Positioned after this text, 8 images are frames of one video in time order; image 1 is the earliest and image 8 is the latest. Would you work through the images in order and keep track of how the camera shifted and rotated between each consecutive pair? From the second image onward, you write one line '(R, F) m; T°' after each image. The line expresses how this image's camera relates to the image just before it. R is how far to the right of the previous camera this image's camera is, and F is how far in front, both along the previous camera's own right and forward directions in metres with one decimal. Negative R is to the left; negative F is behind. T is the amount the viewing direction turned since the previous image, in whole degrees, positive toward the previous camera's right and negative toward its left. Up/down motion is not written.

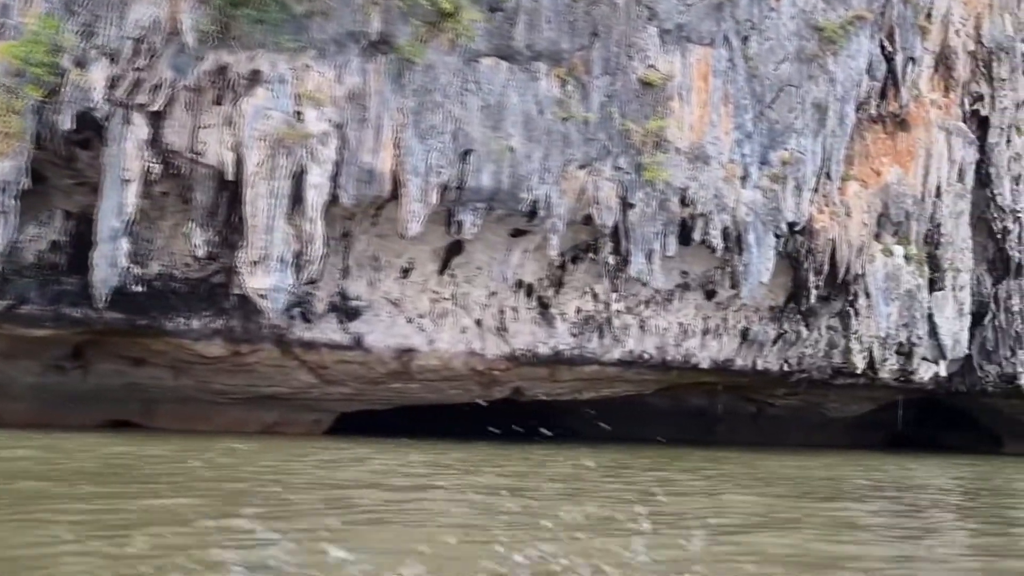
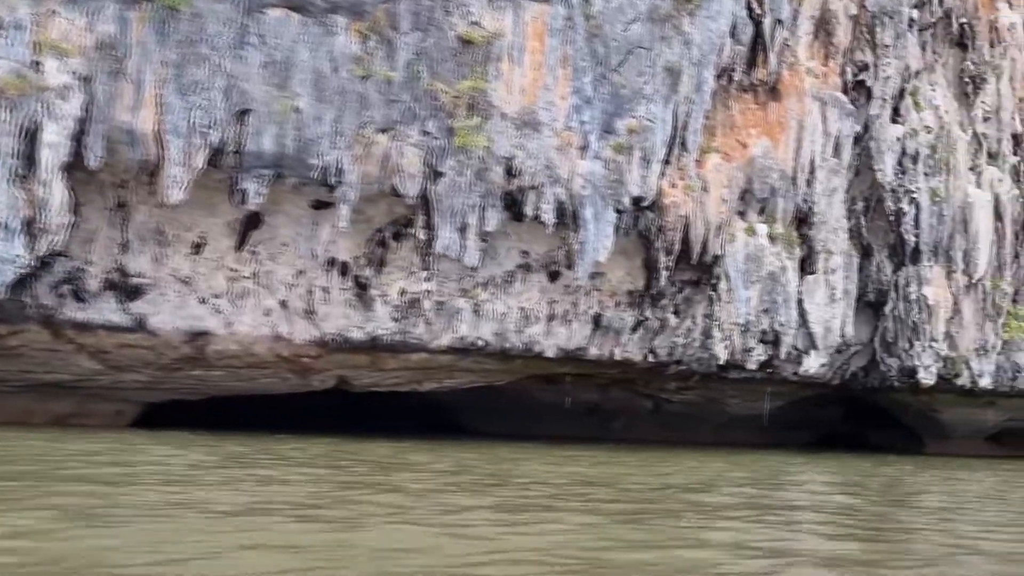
(+1.7, +0.8) m; 0°
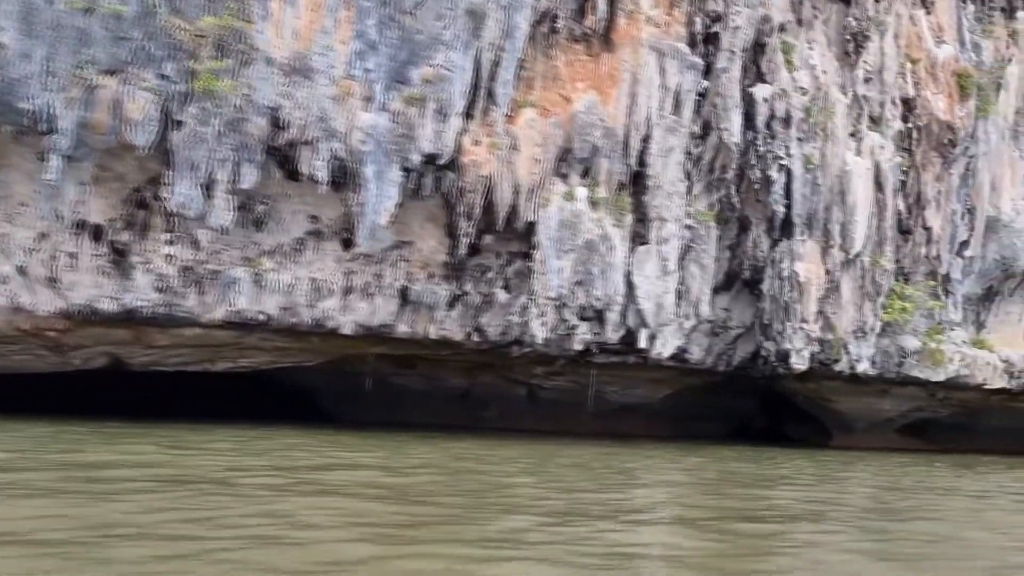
(+1.9, +0.9) m; 0°
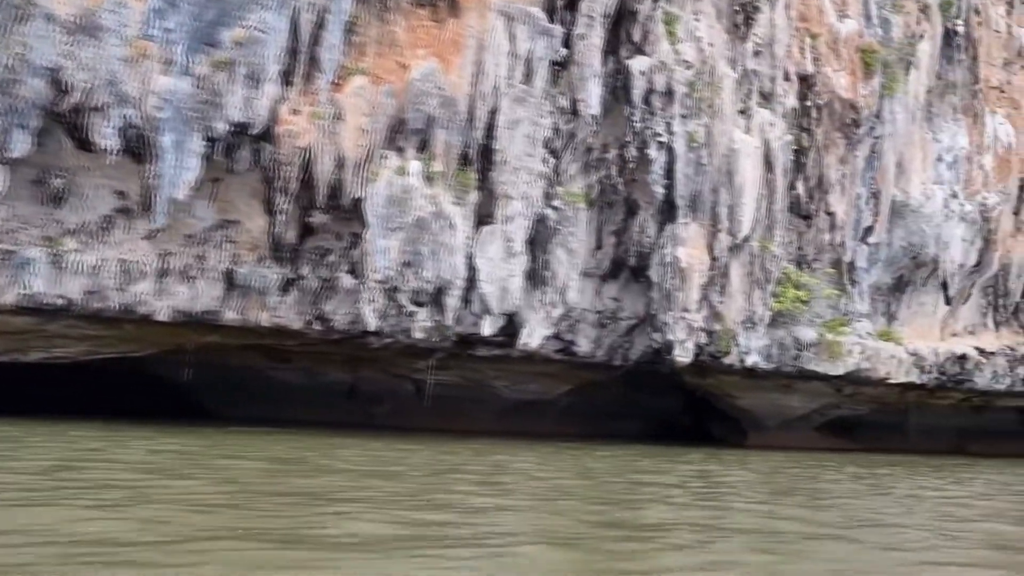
(+1.3, +0.6) m; 0°
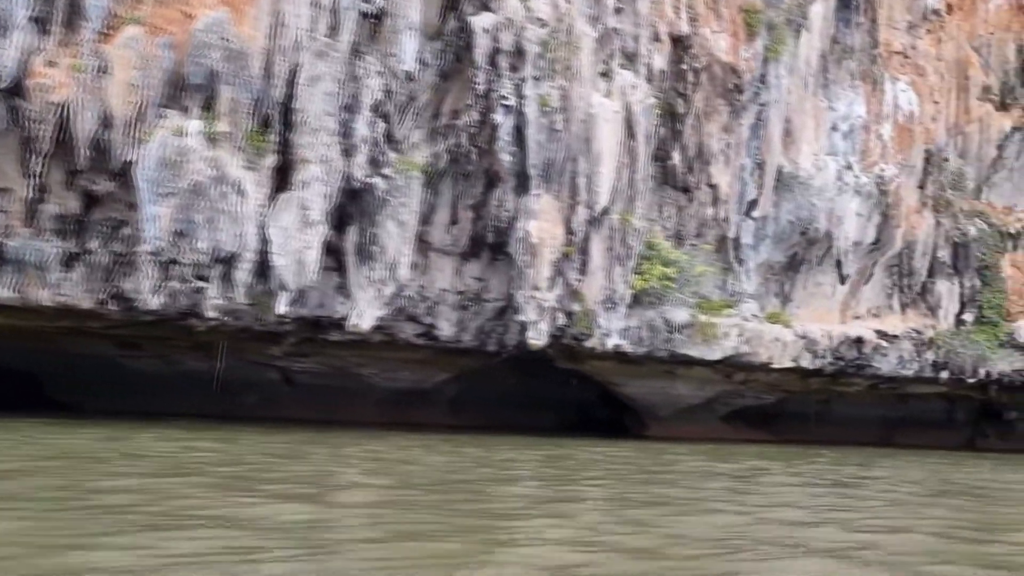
(+1.5, +0.7) m; 0°
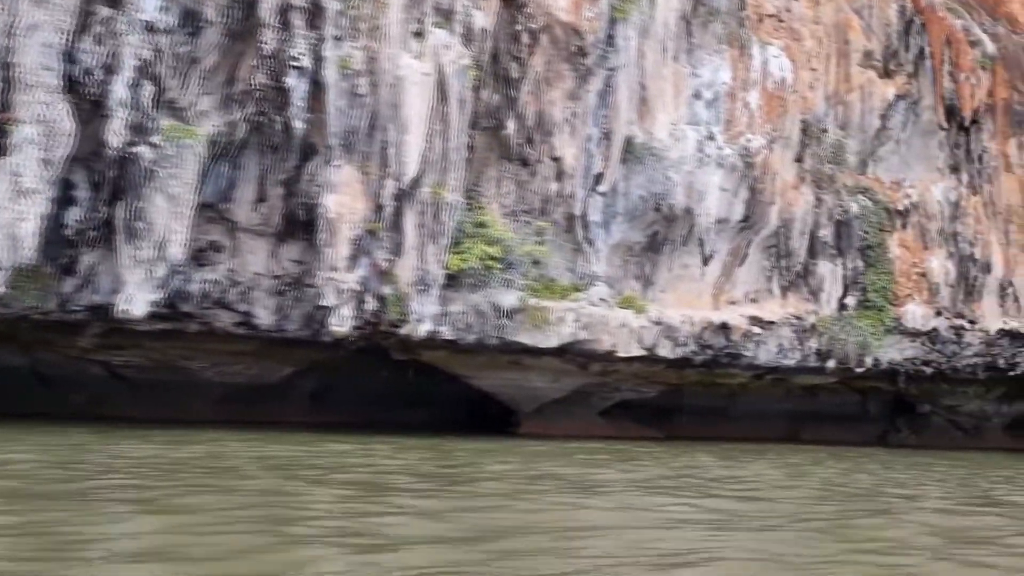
(+1.7, +0.8) m; 0°
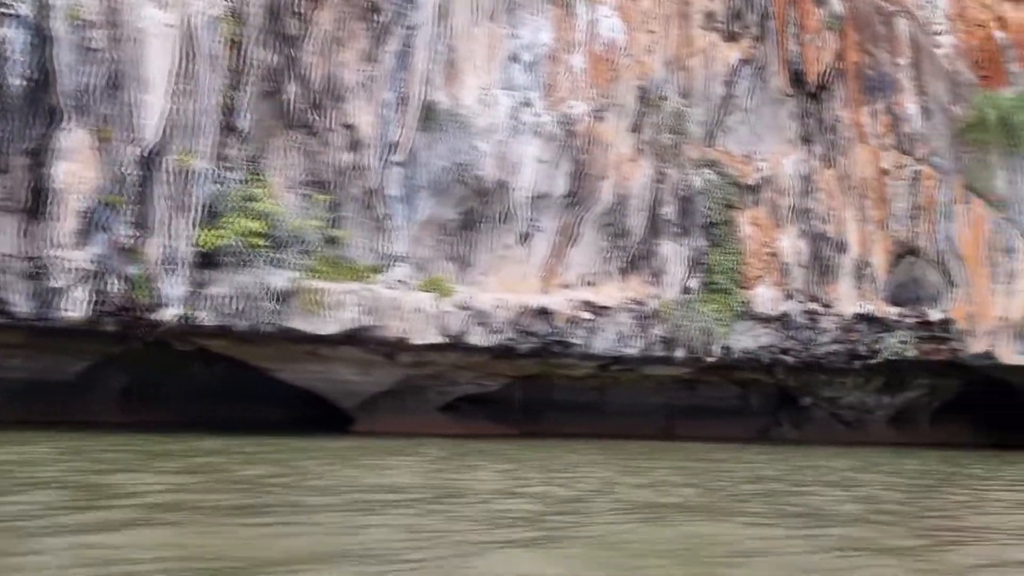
(+1.7, +0.8) m; +1°
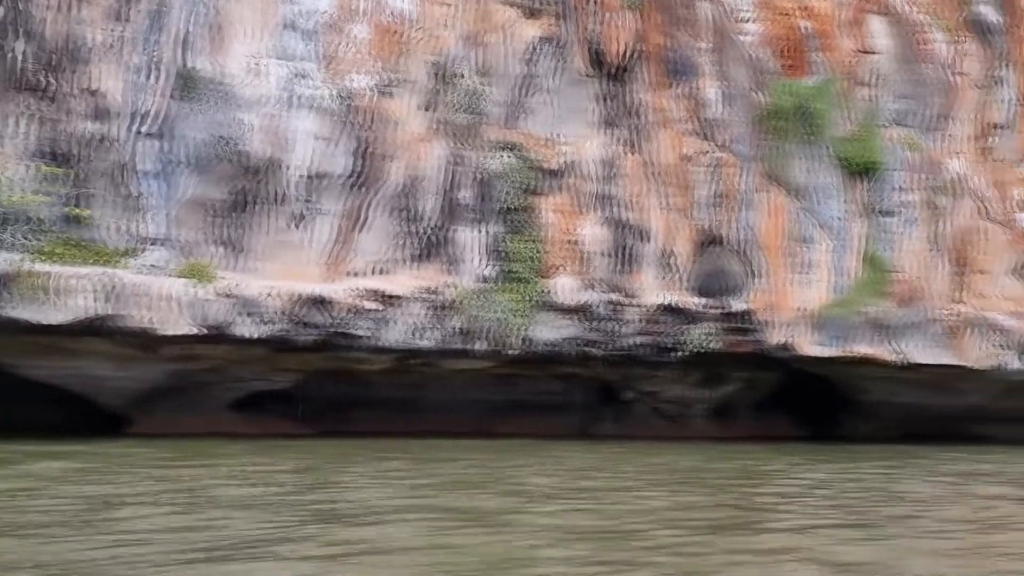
(+0.9, +0.5) m; +7°
